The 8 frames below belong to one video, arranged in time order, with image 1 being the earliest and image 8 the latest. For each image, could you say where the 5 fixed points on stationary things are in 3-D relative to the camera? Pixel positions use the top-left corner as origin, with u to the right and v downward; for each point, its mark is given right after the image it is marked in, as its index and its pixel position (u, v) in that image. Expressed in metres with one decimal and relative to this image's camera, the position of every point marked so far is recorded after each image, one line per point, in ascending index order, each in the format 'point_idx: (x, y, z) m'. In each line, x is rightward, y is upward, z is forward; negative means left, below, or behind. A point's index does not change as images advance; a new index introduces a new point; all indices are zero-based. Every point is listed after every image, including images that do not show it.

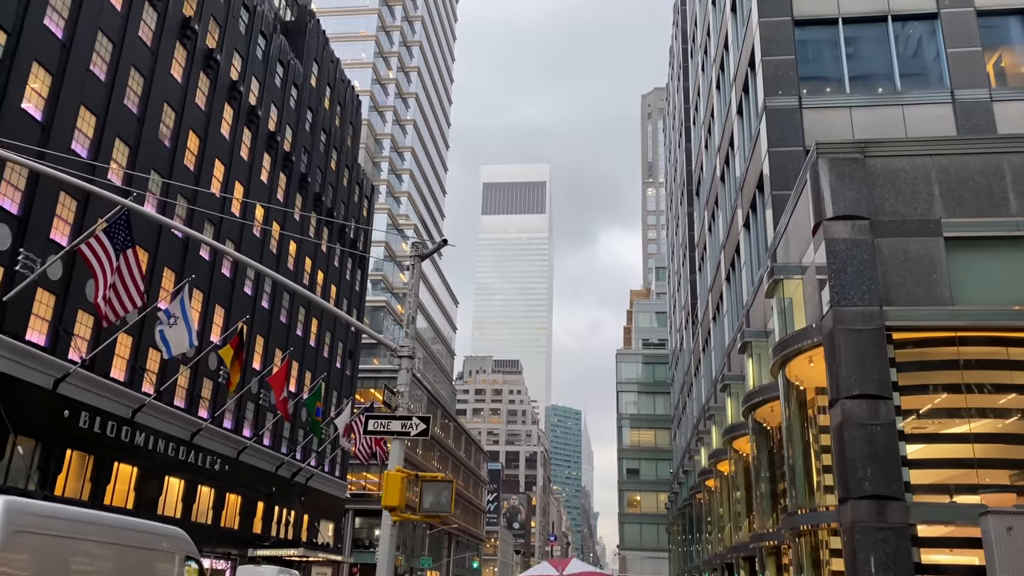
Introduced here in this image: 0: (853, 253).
0: (+6.2, +0.6, +14.9) m
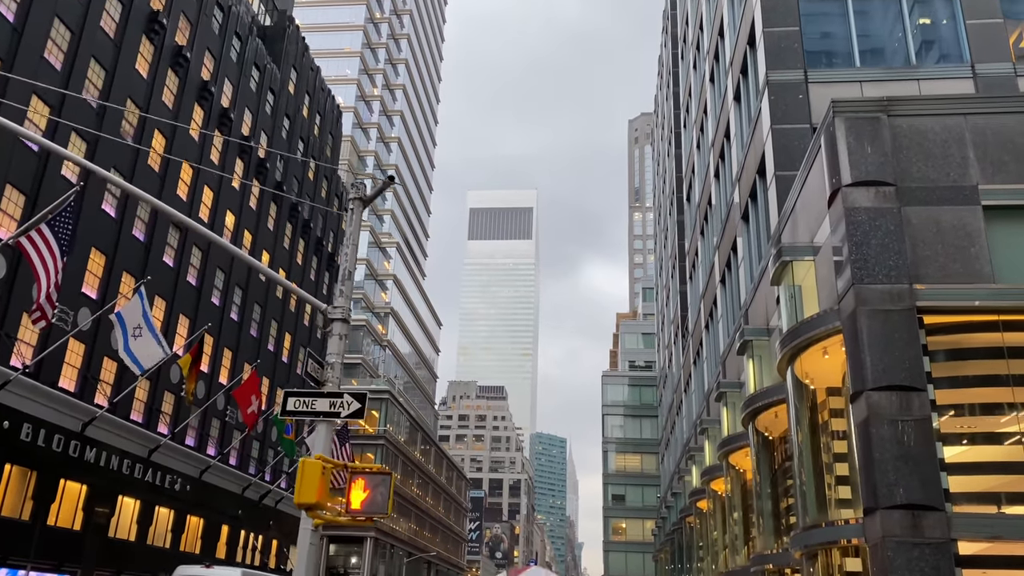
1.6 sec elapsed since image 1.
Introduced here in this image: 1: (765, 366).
0: (+5.7, +1.0, +12.8) m
1: (+5.9, -1.8, +19.0) m
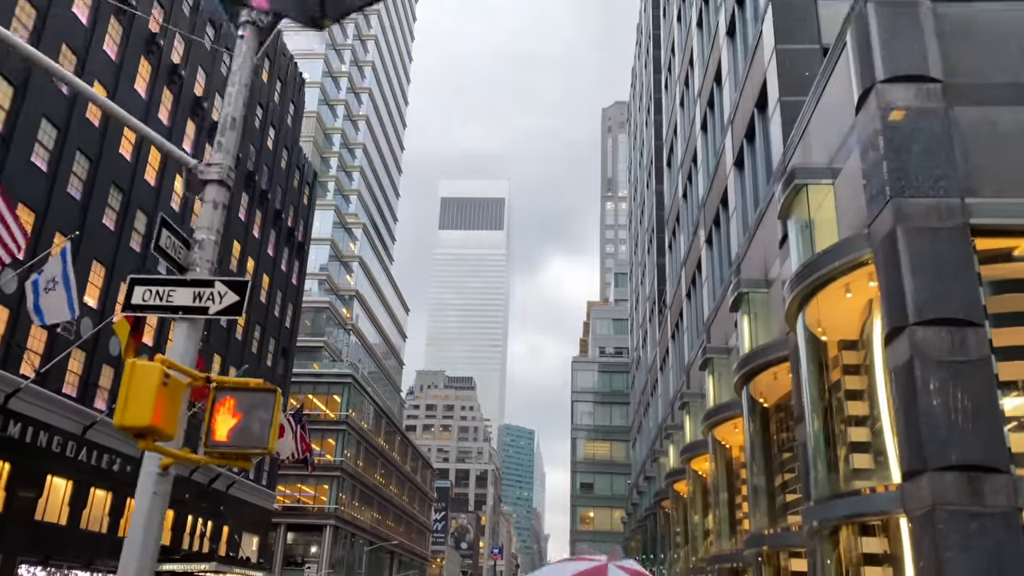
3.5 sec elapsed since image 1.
0: (+5.2, +2.1, +10.4) m
1: (+5.1, -0.7, +16.6) m
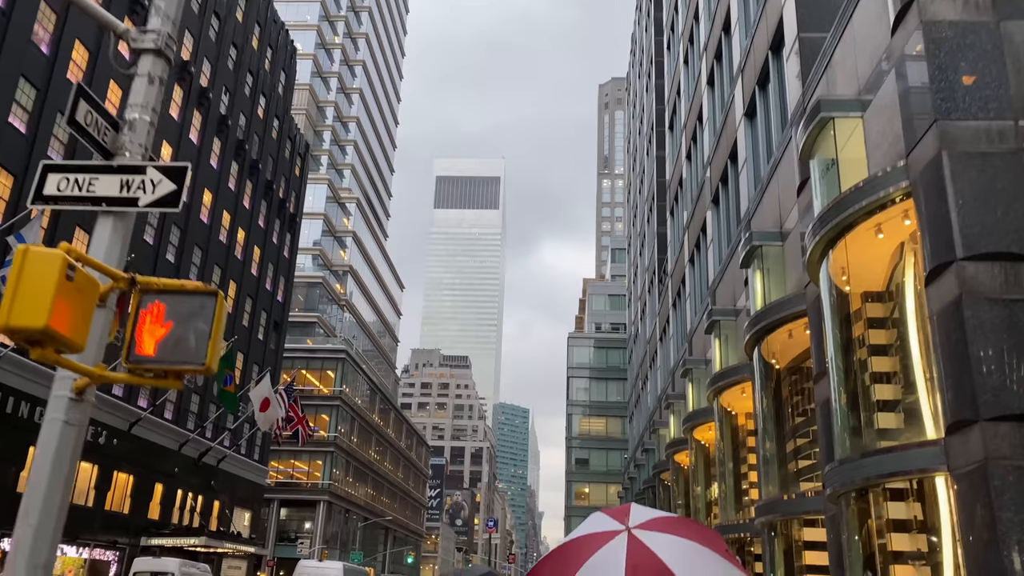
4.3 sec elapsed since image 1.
0: (+5.2, +2.8, +9.3) m
1: (+5.0, +0.2, +15.6) m
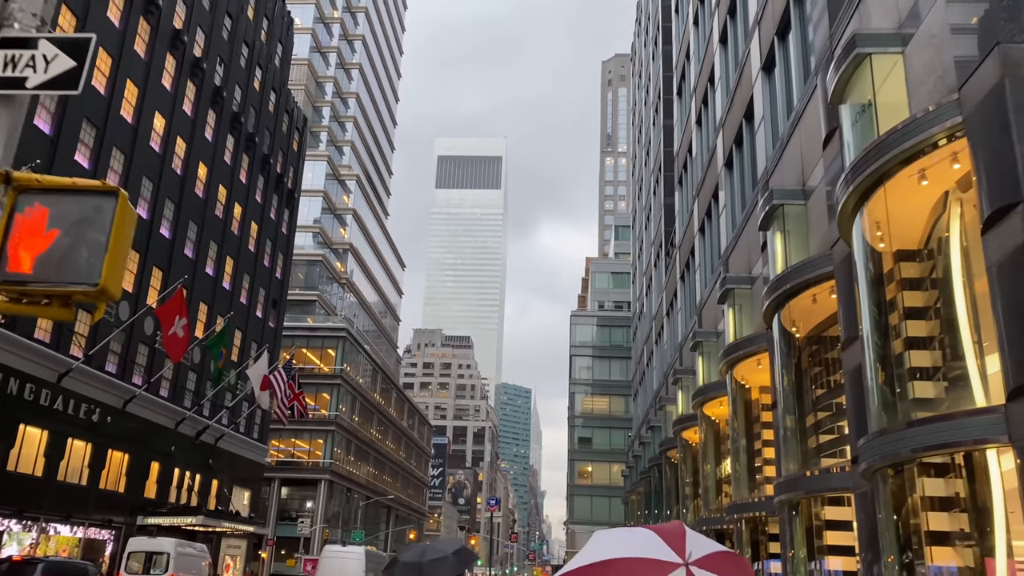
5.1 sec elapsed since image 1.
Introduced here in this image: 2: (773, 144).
0: (+5.2, +3.3, +8.2) m
1: (+5.1, +0.8, +14.5) m
2: (+5.4, +3.0, +17.0) m
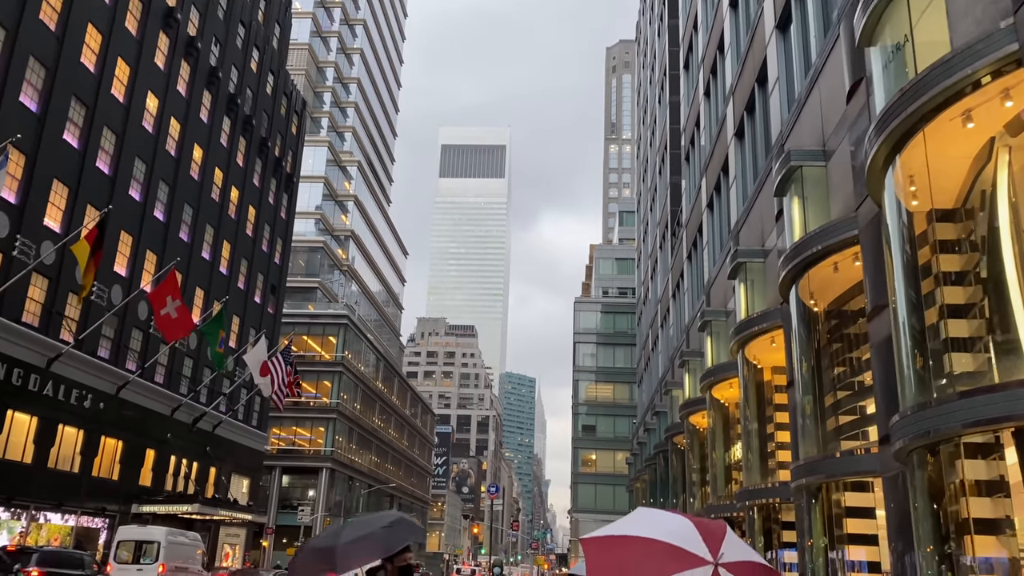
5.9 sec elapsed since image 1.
0: (+5.1, +3.7, +7.1) m
1: (+5.0, +1.3, +13.4) m
2: (+5.4, +3.6, +15.9) m
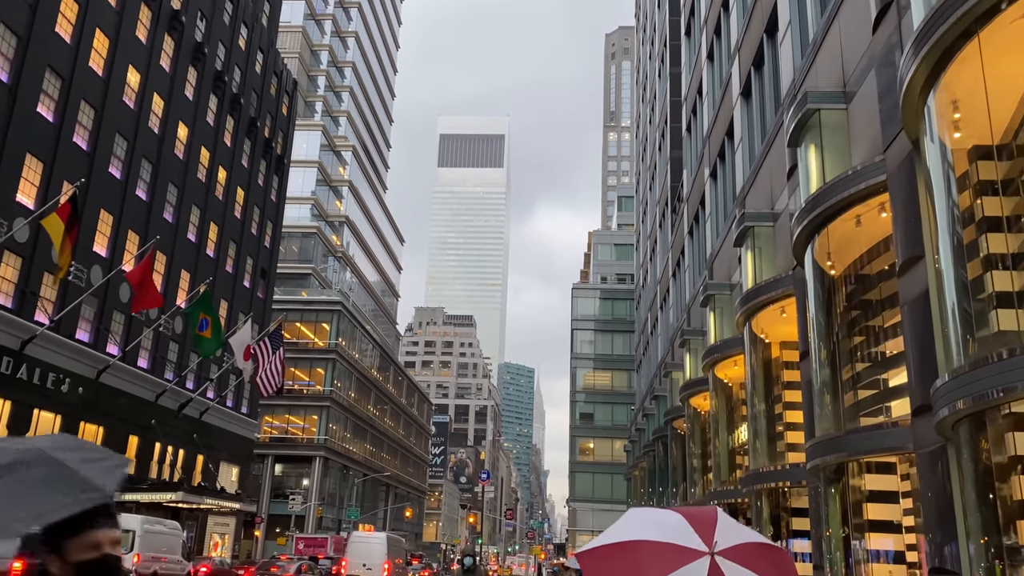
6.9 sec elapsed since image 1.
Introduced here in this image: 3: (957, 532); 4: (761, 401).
0: (+4.8, +4.3, +5.6) m
1: (+4.8, +1.9, +12.0) m
2: (+5.1, +4.2, +14.4) m
3: (+4.6, -2.5, +8.6) m
4: (+4.9, -2.2, +16.2) m
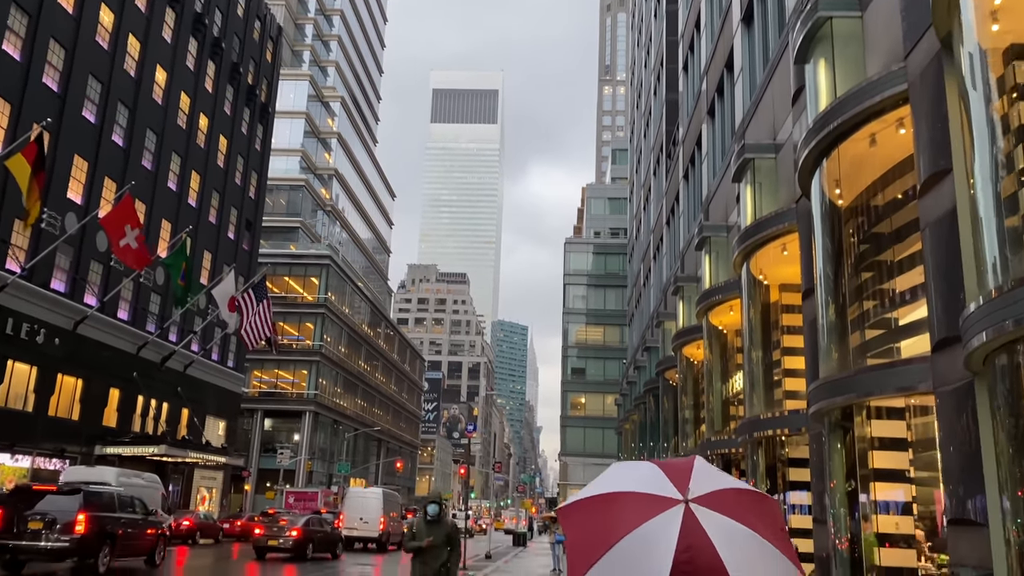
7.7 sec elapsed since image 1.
0: (+4.6, +4.9, +4.3) m
1: (+4.5, +2.9, +10.8) m
2: (+4.8, +5.3, +13.2) m
3: (+4.4, -1.8, +7.7) m
4: (+4.6, -1.1, +15.2) m
